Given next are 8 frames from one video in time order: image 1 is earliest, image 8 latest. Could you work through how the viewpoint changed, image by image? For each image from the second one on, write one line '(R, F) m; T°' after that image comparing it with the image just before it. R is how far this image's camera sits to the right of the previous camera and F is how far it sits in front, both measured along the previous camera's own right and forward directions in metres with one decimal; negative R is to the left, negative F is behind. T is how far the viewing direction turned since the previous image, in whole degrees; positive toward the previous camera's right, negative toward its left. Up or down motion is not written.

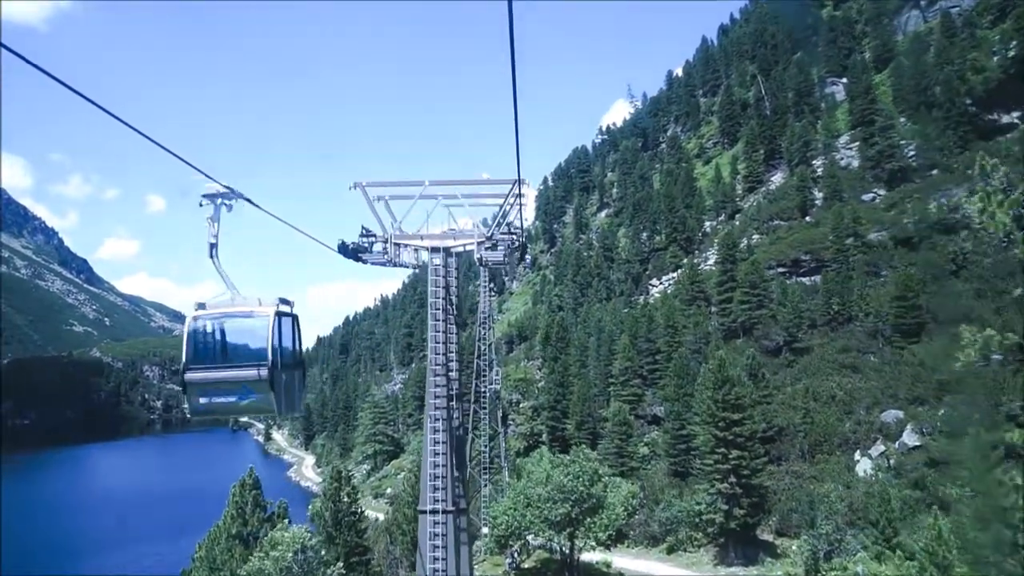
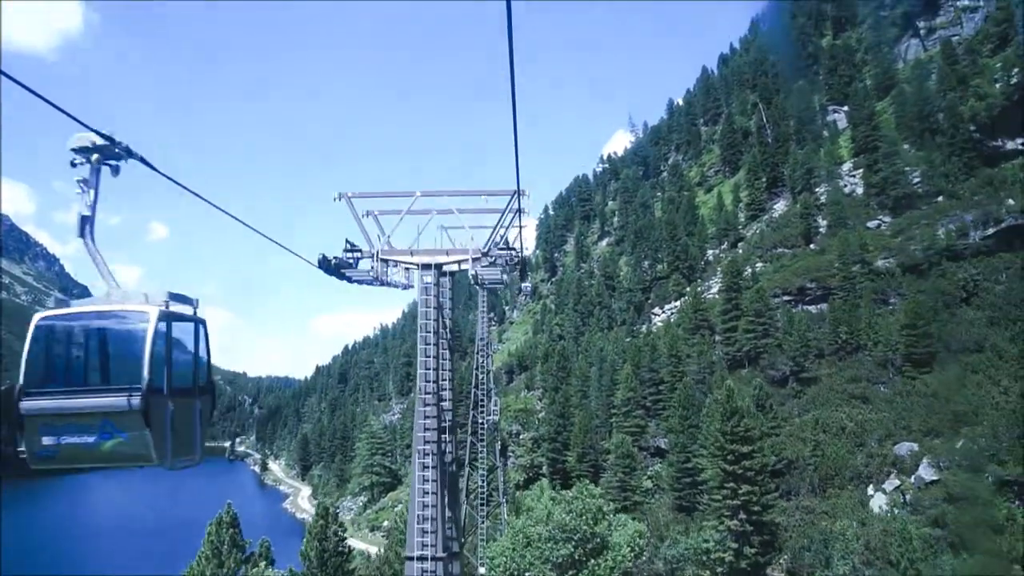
(+0.1, +0.9) m; 0°
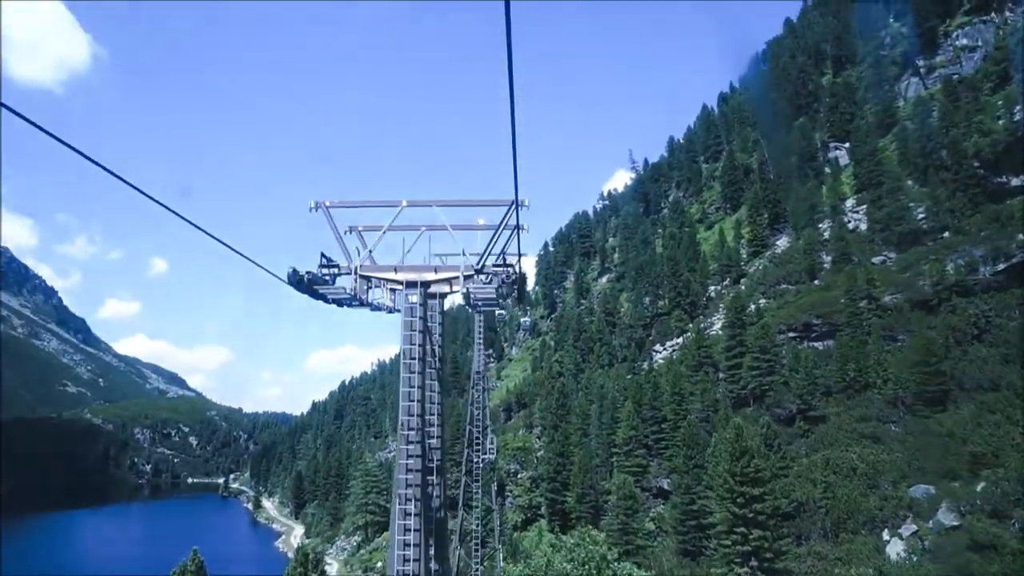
(0.0, +1.0) m; 0°
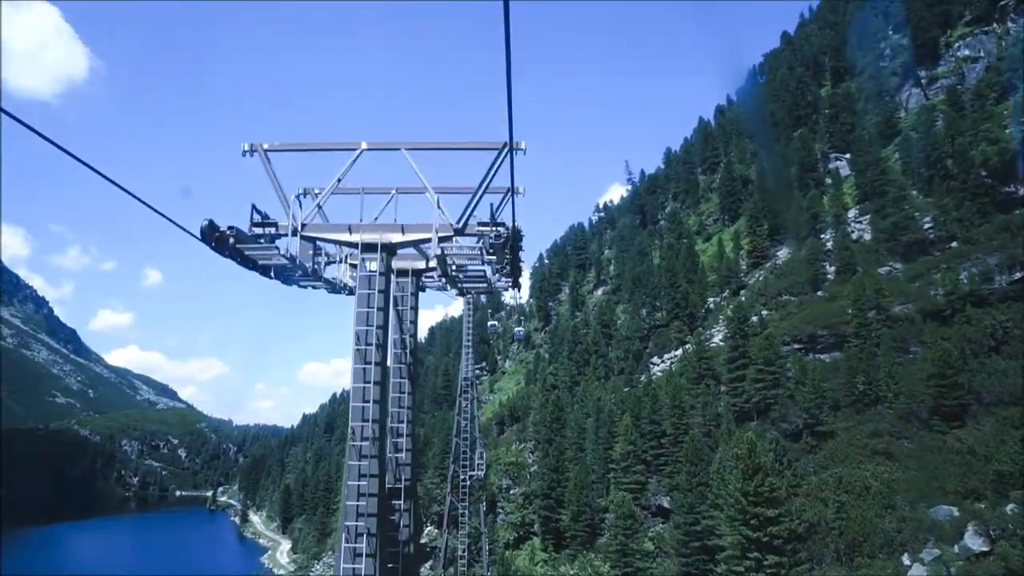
(0.0, +1.8) m; 0°
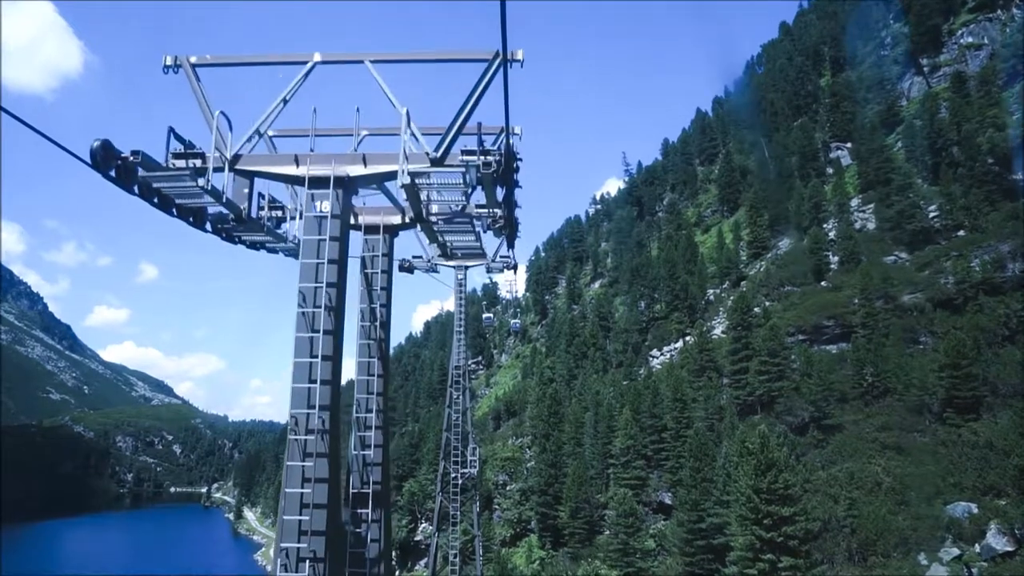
(0.0, +1.3) m; 0°
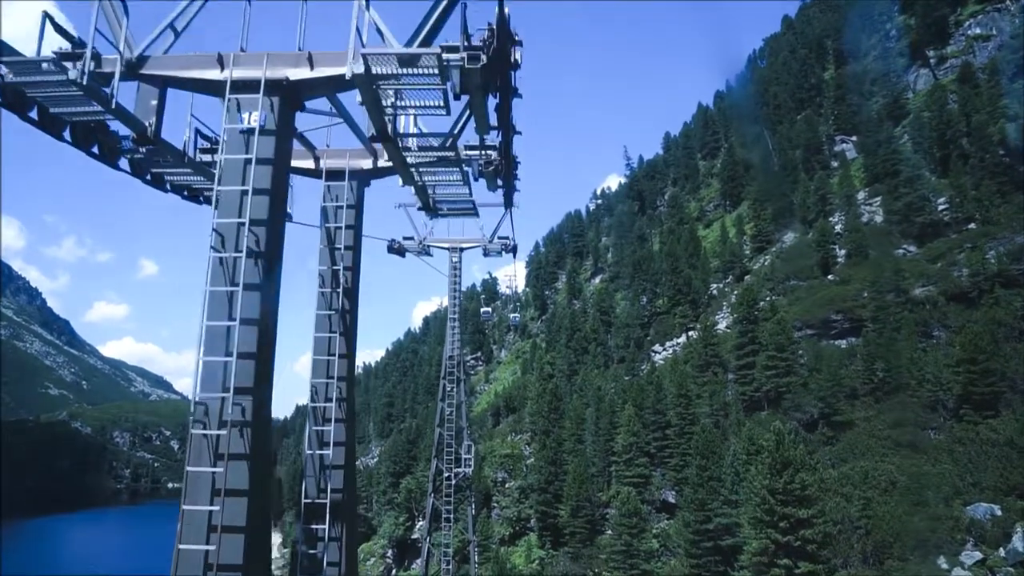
(0.0, +1.2) m; 0°
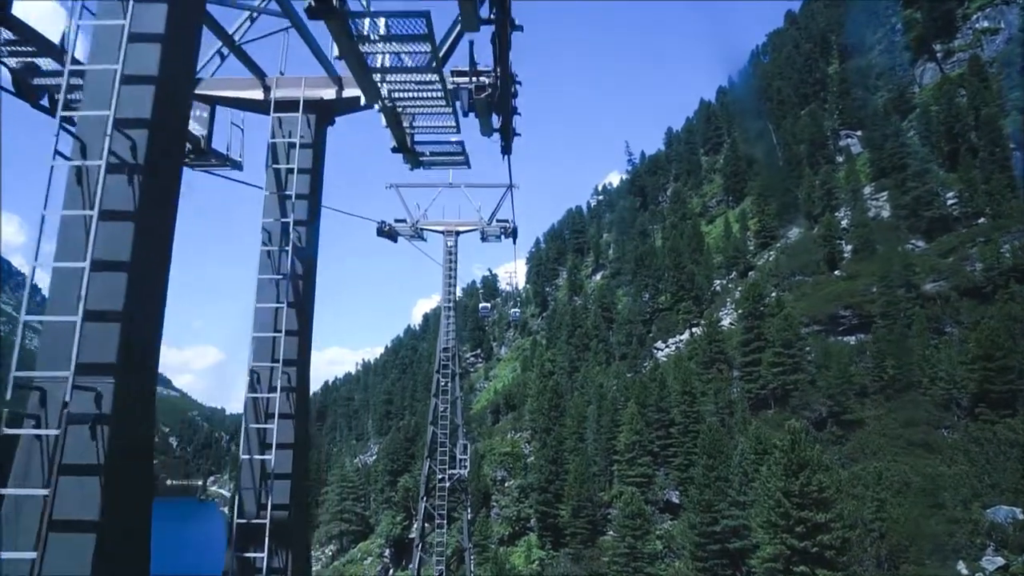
(0.0, +1.0) m; 0°
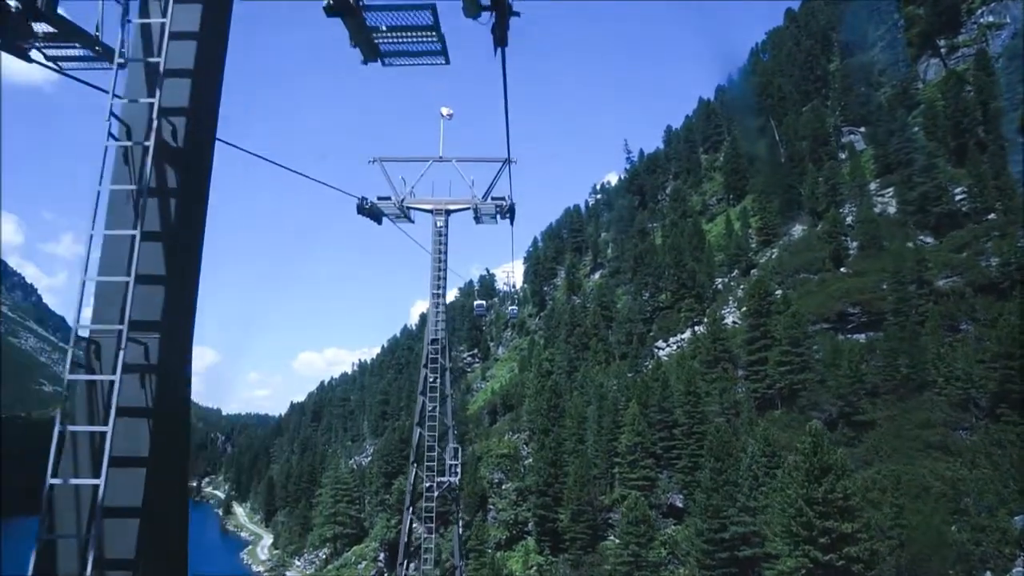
(0.0, +1.3) m; 0°
